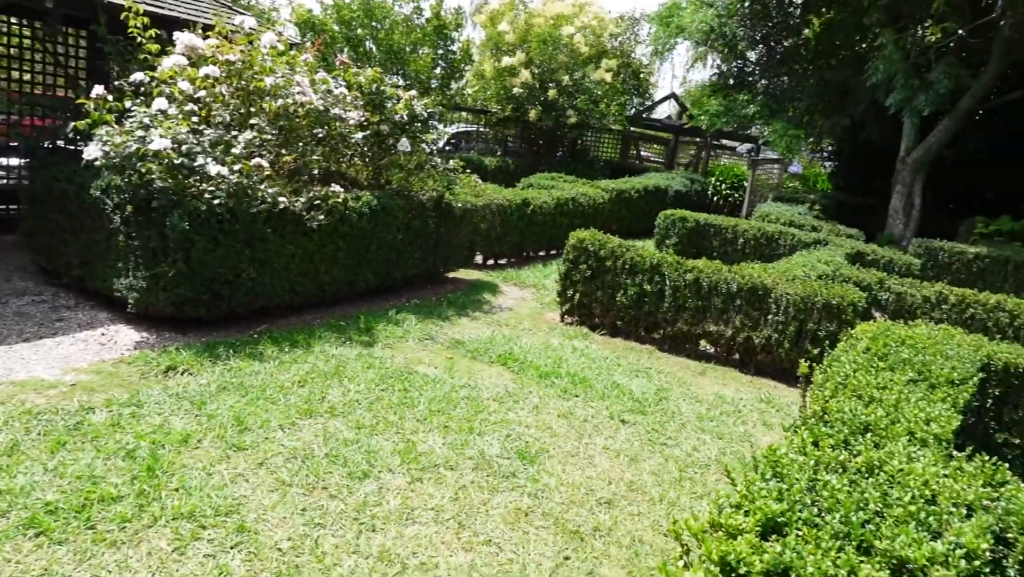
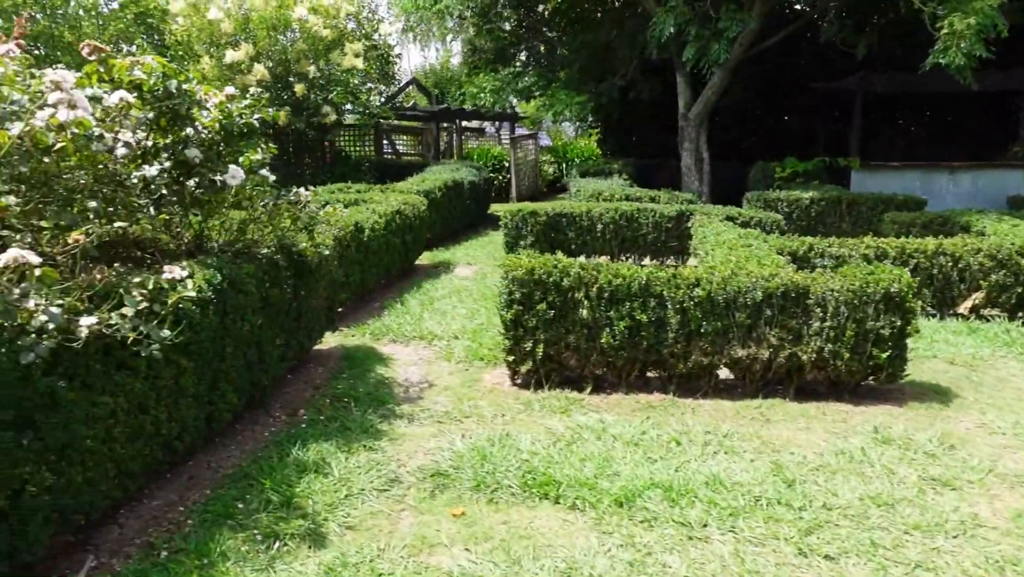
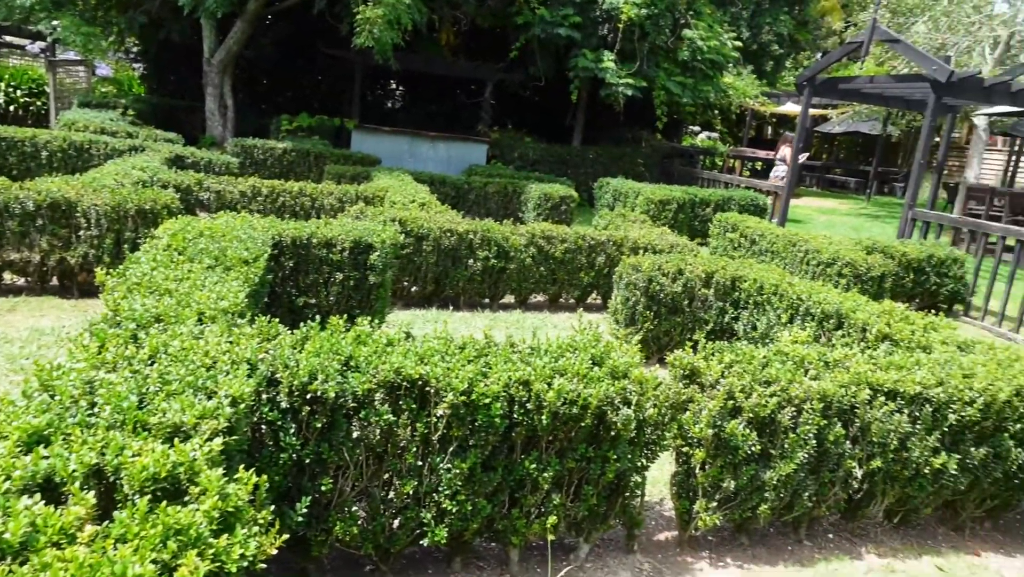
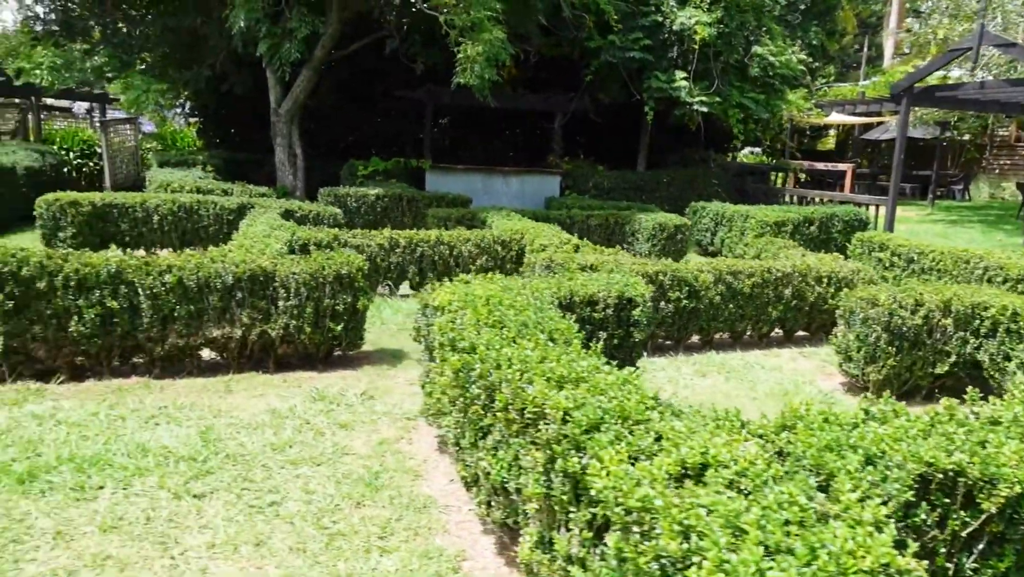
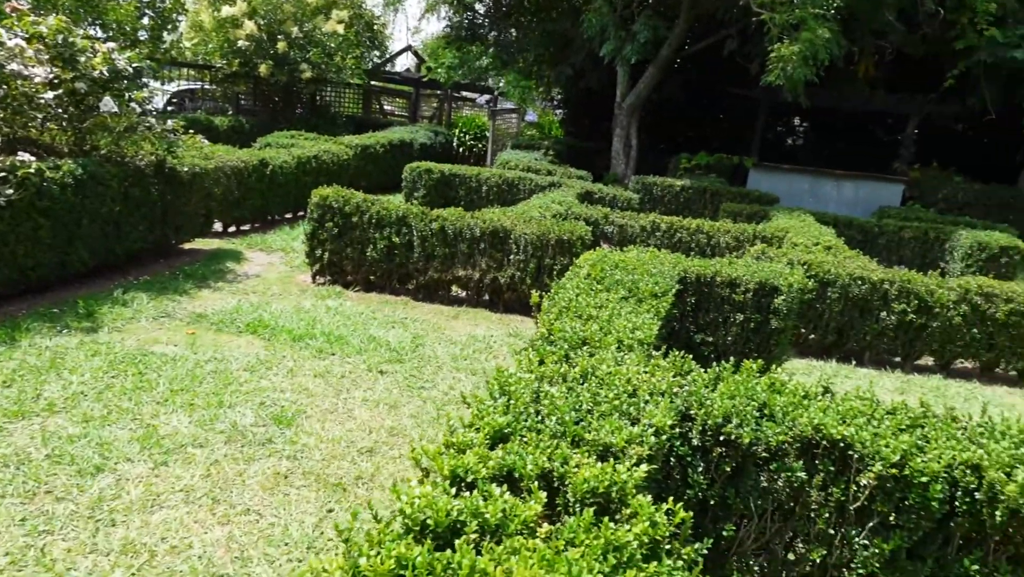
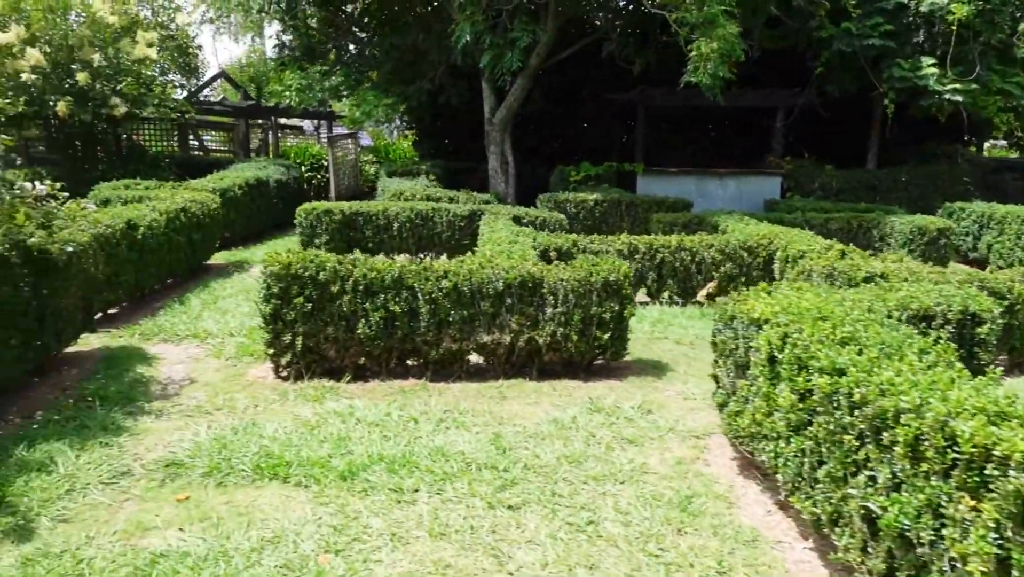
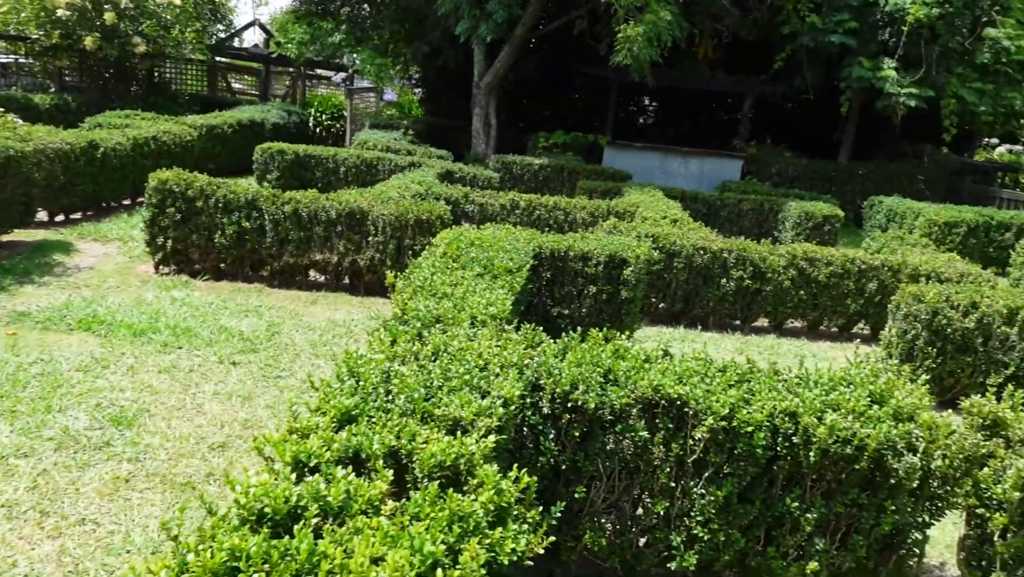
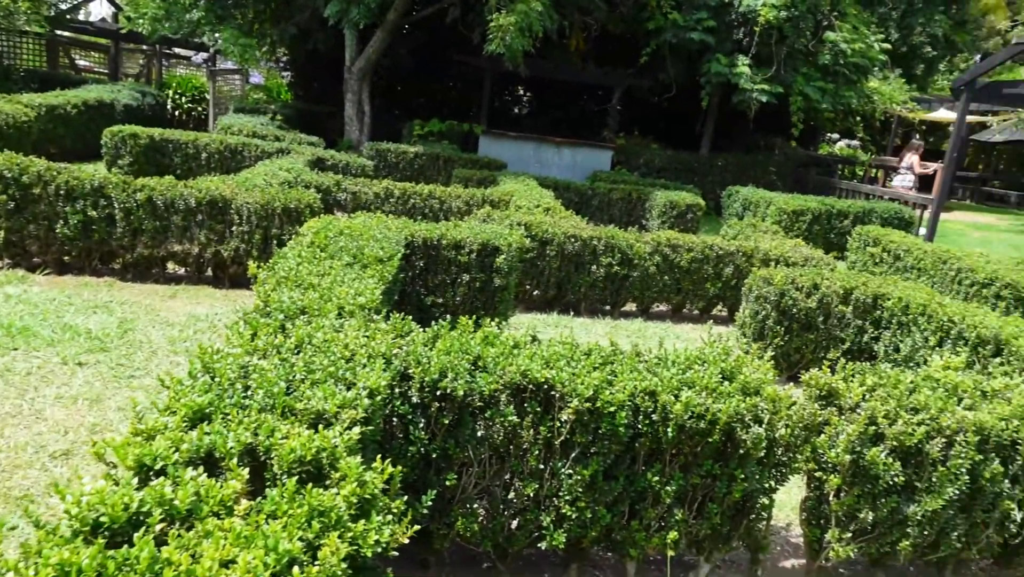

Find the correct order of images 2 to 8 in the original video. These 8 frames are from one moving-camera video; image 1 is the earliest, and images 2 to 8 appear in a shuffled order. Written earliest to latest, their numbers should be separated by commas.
5, 7, 8, 3, 4, 6, 2
